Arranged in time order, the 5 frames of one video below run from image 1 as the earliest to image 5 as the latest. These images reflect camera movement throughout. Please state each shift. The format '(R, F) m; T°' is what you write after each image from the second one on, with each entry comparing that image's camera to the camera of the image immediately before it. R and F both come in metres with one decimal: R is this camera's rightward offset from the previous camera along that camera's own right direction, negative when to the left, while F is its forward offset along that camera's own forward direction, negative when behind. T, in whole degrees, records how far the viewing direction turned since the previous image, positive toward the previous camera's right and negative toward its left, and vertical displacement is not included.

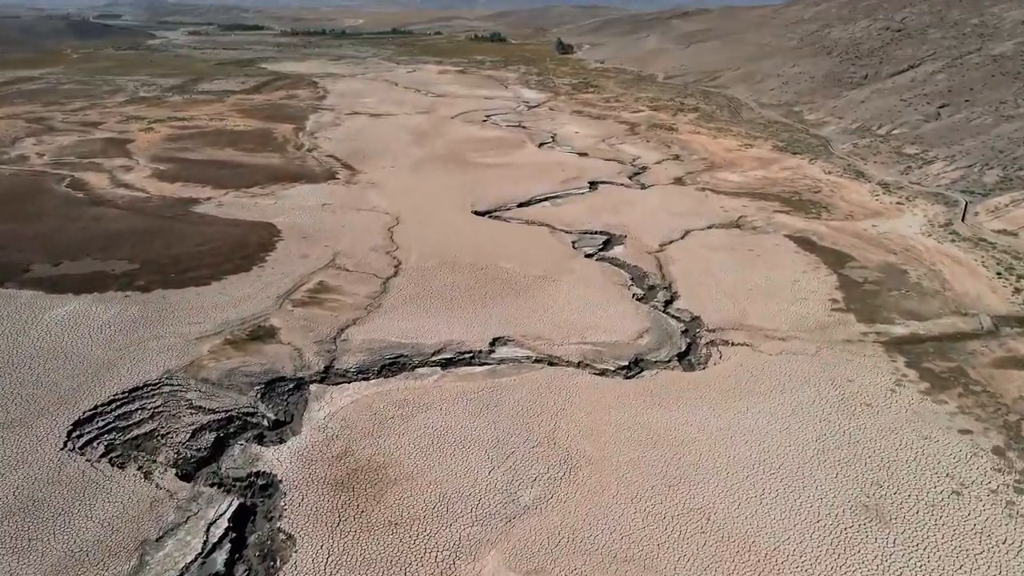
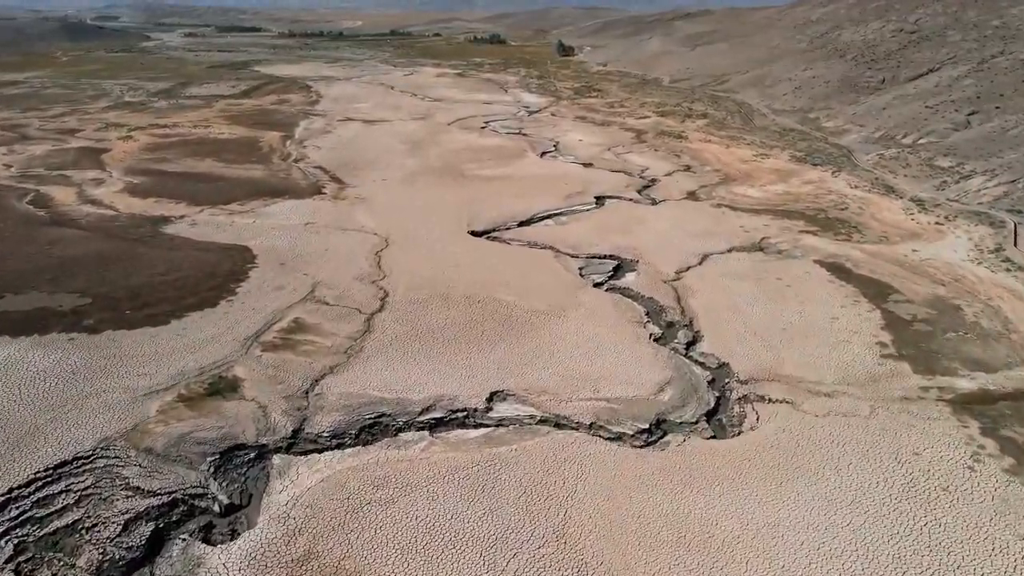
(0.0, +2.1) m; 0°
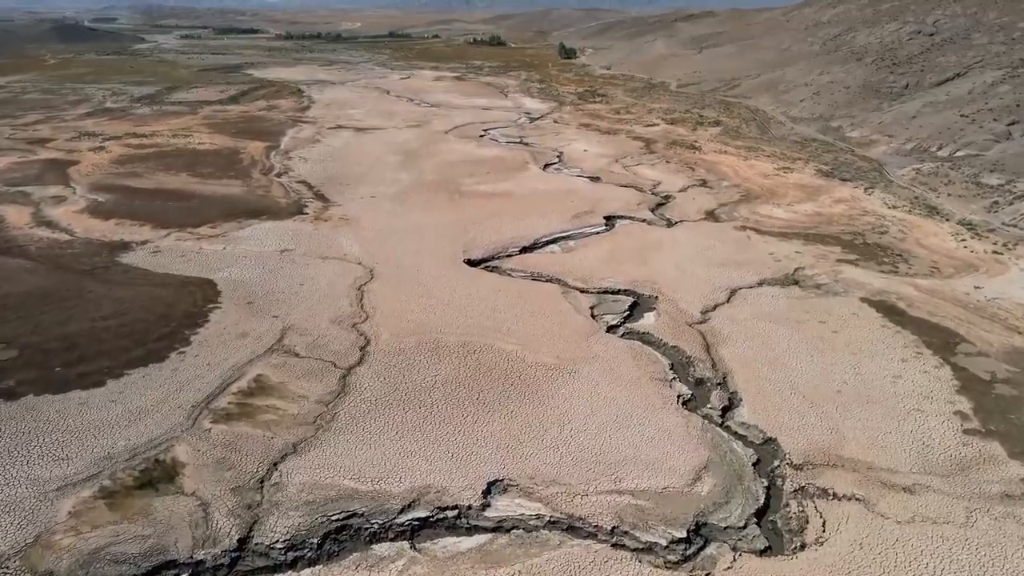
(0.0, +2.5) m; 0°
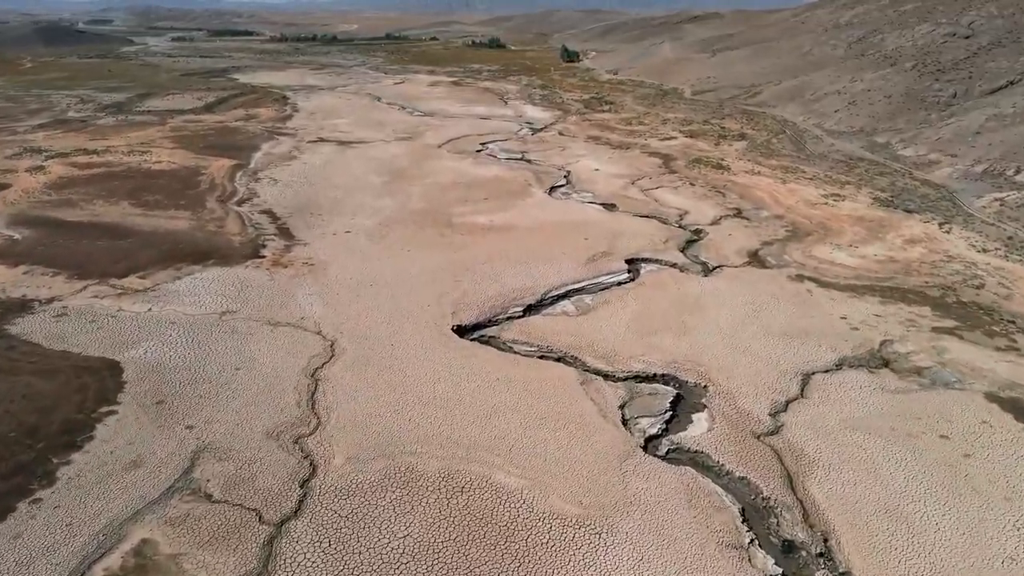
(-0.1, +4.3) m; 0°
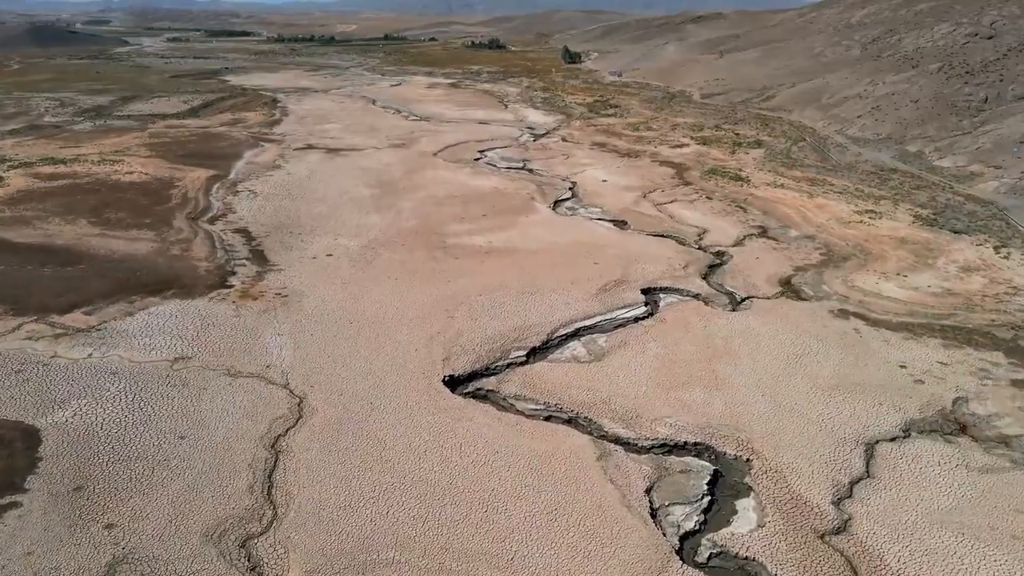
(0.0, +2.3) m; 0°
